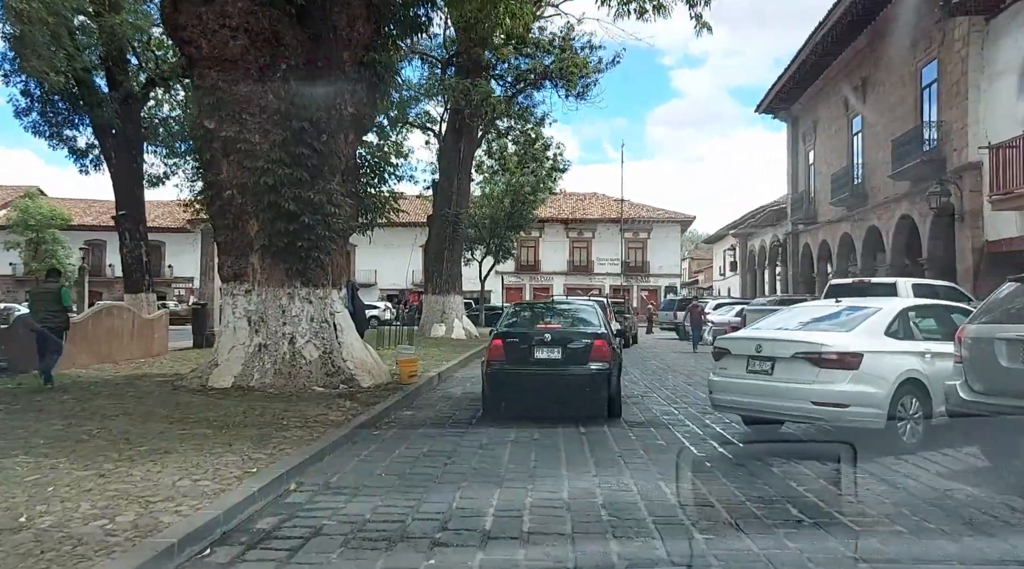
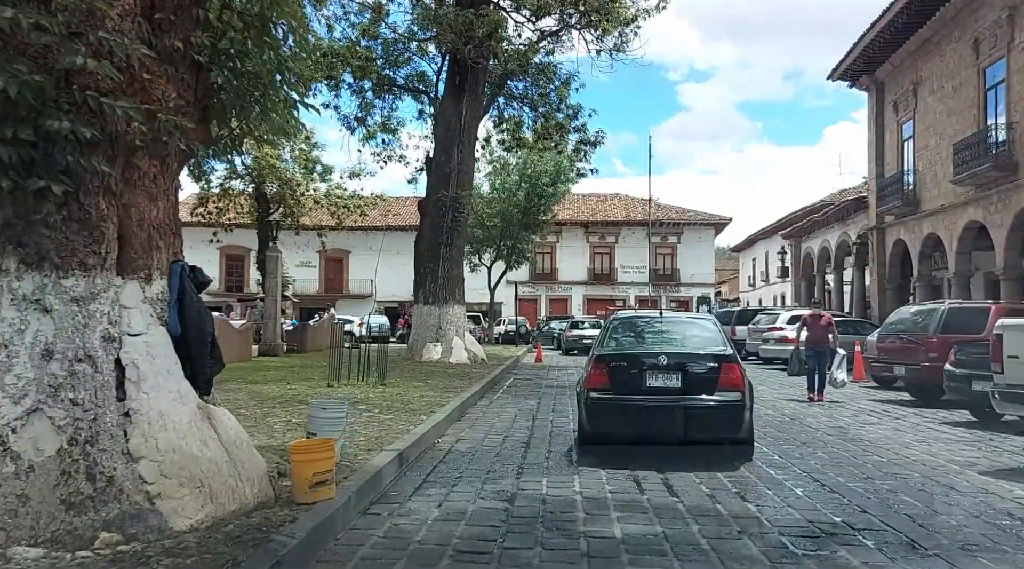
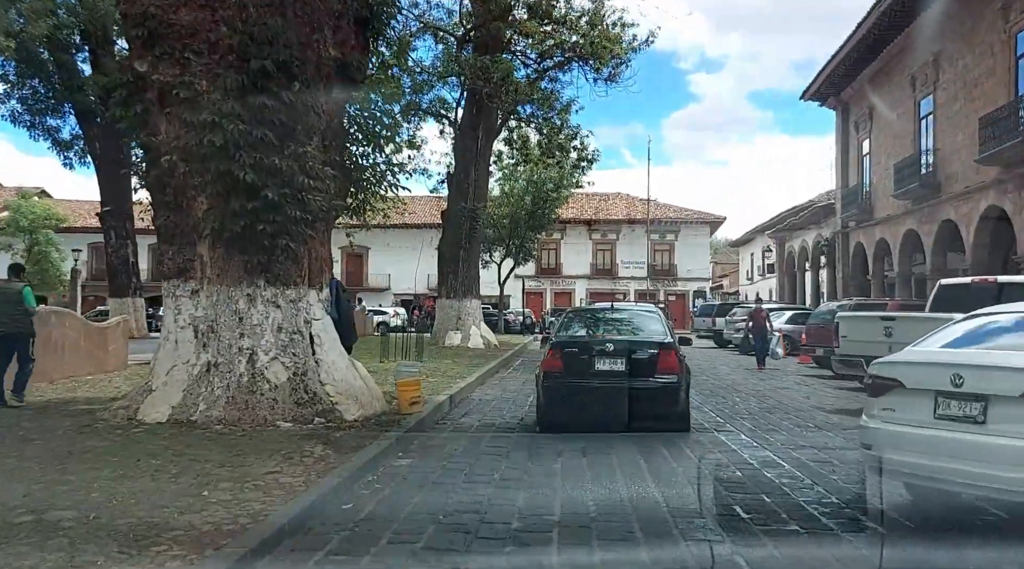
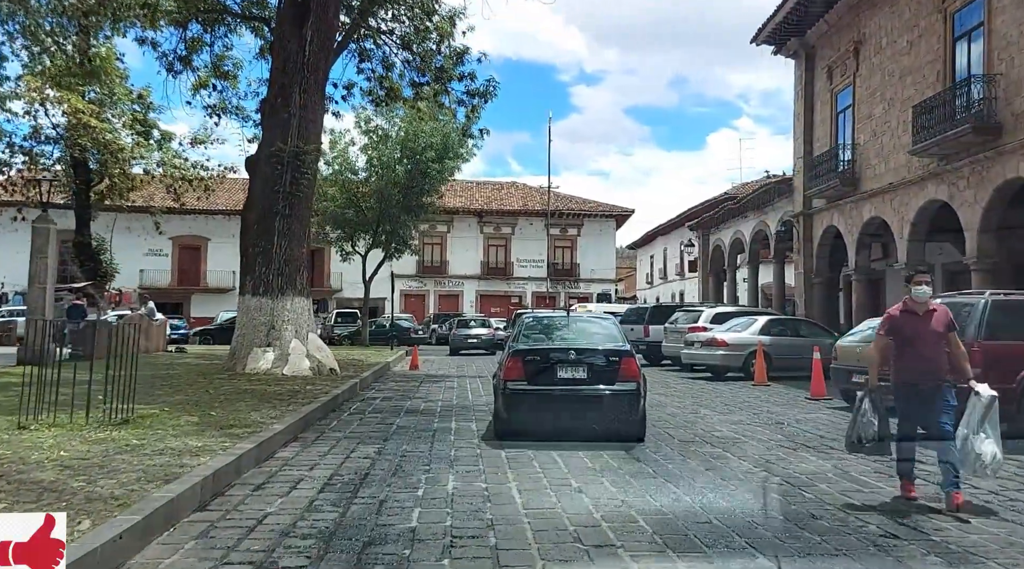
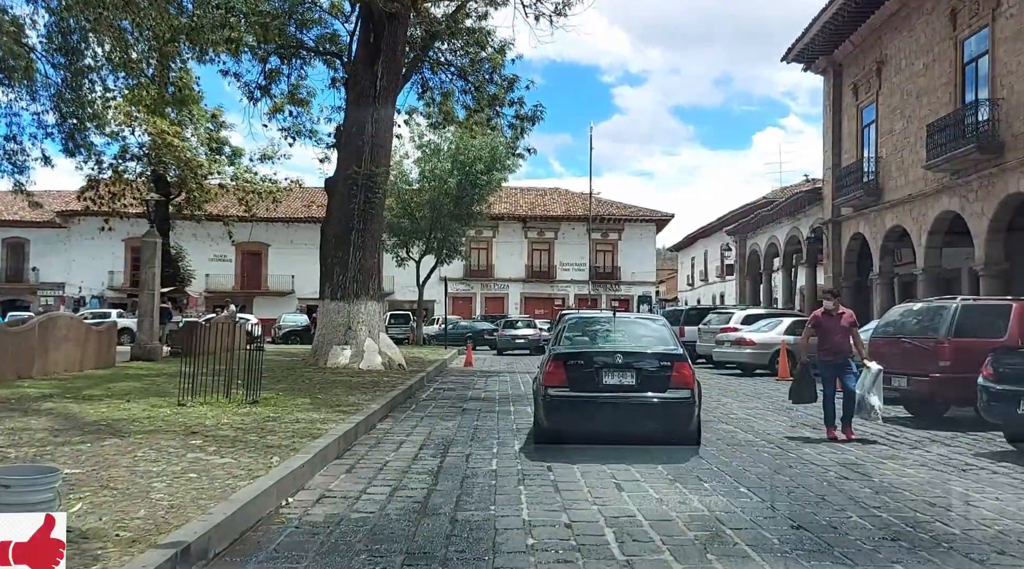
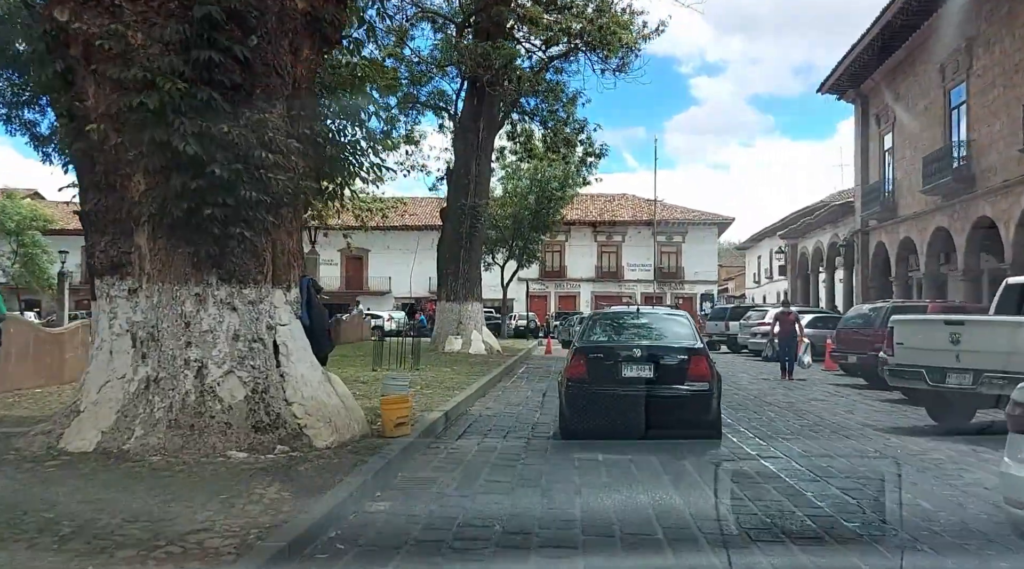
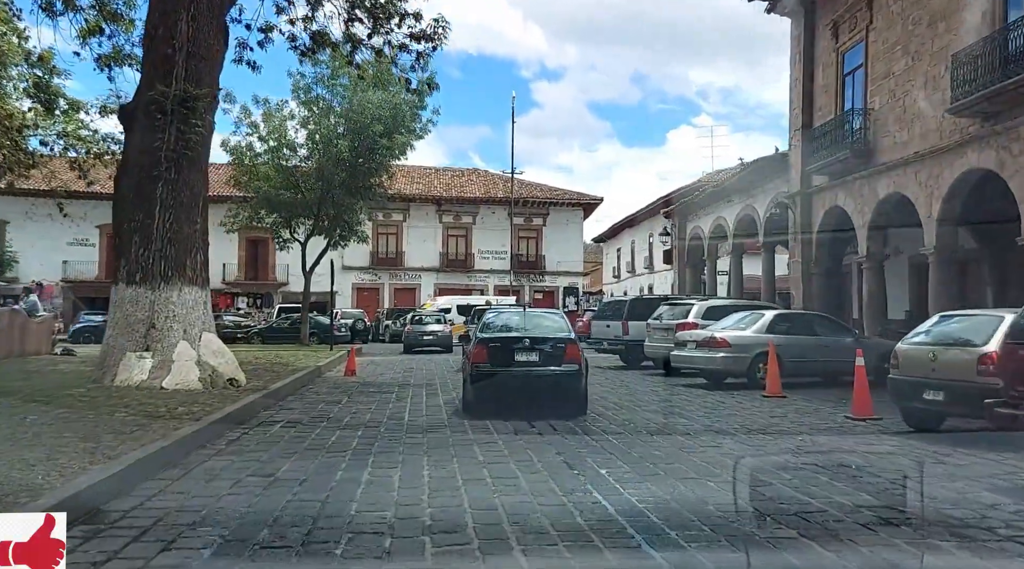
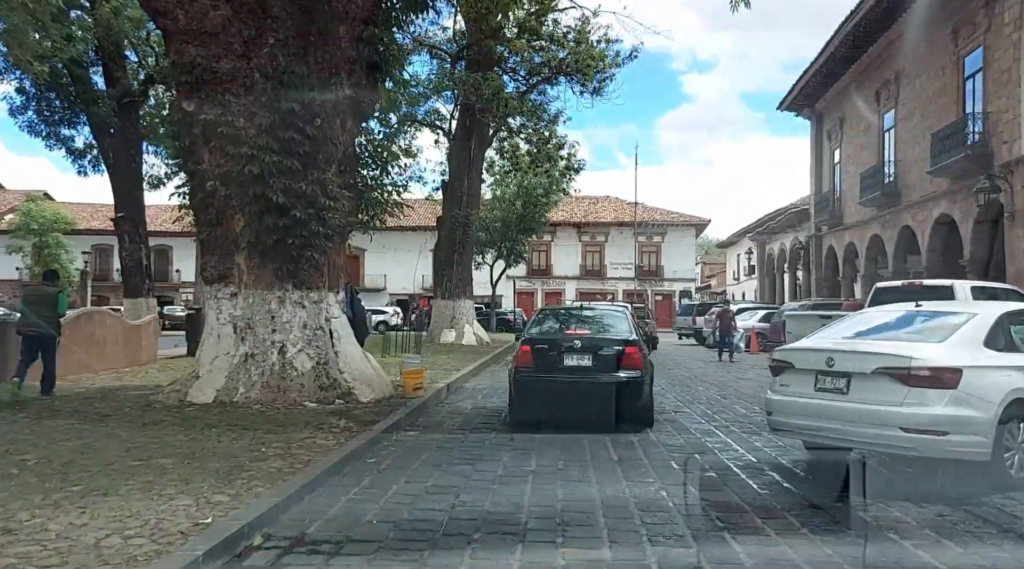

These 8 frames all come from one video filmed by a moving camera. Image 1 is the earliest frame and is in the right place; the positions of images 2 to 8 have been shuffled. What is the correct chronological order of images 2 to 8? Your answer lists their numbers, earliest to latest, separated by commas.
8, 3, 6, 2, 5, 4, 7
